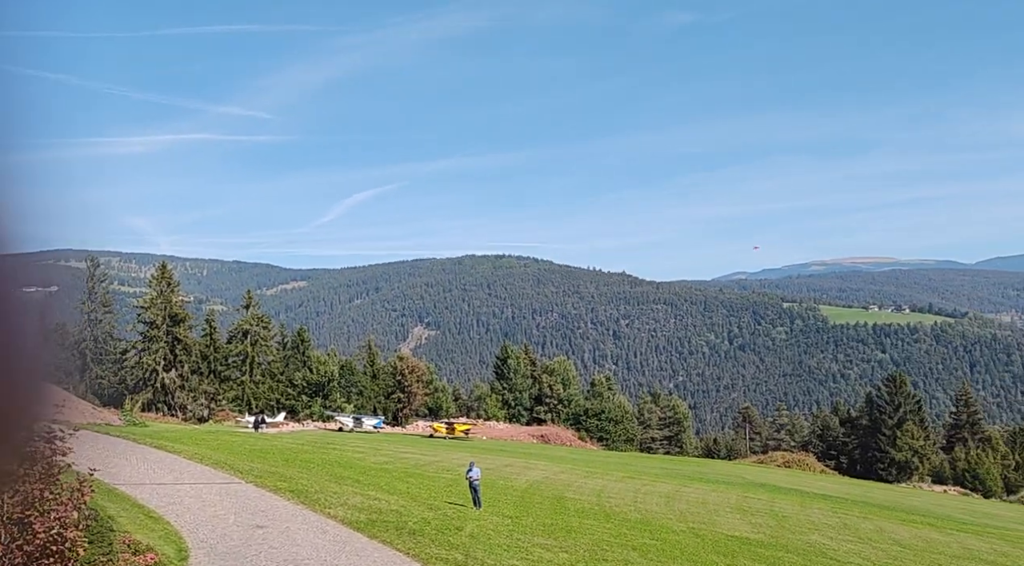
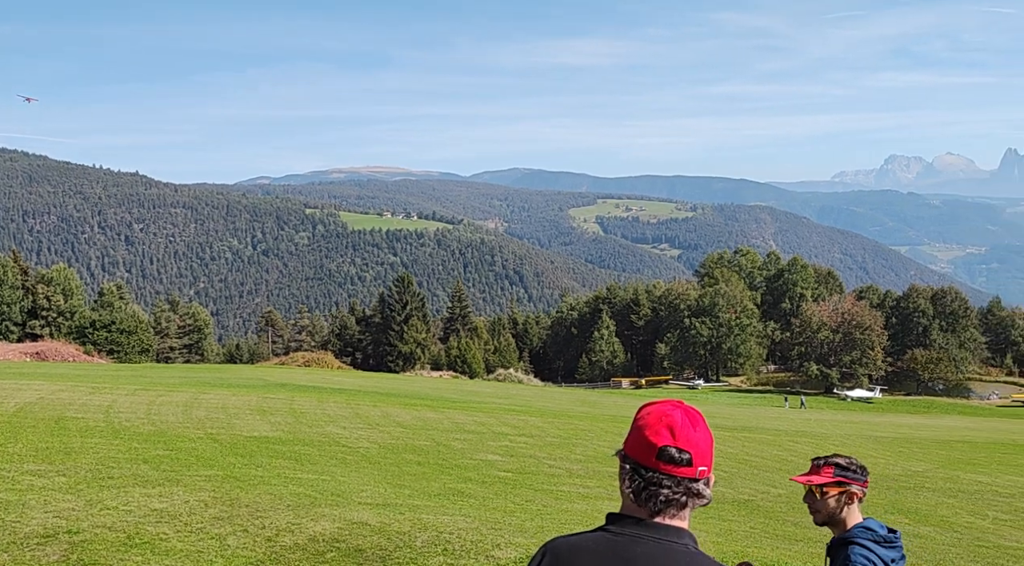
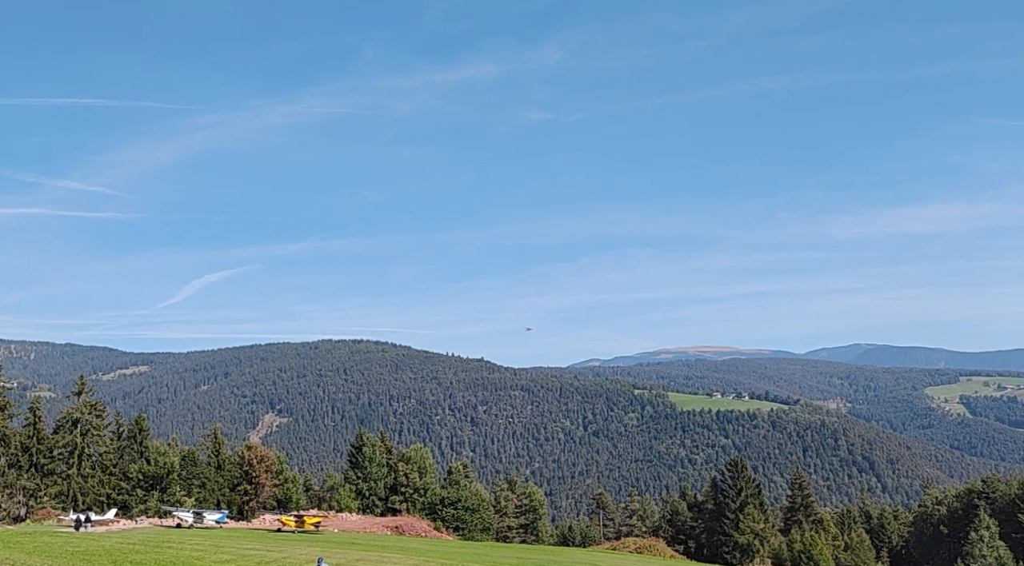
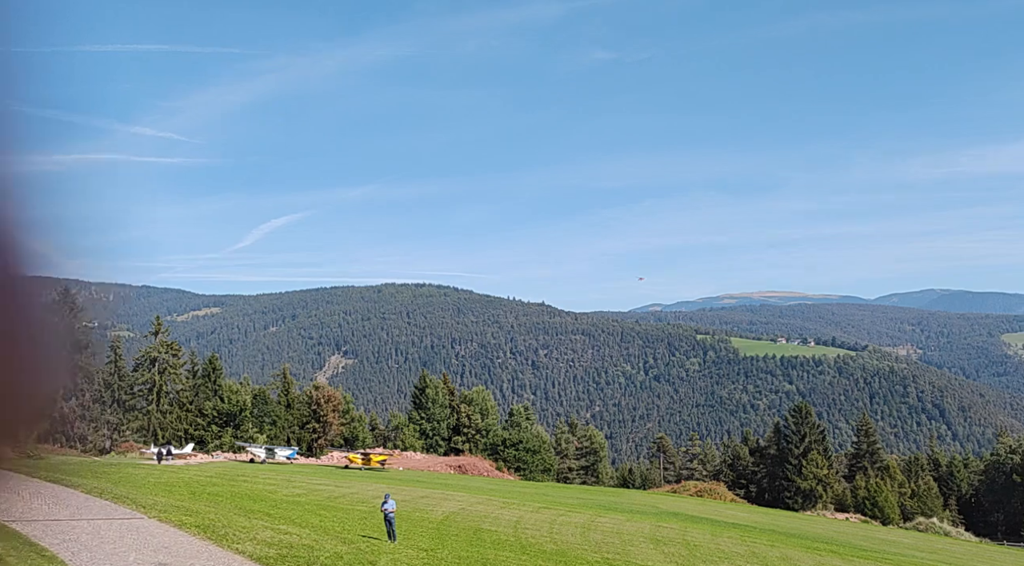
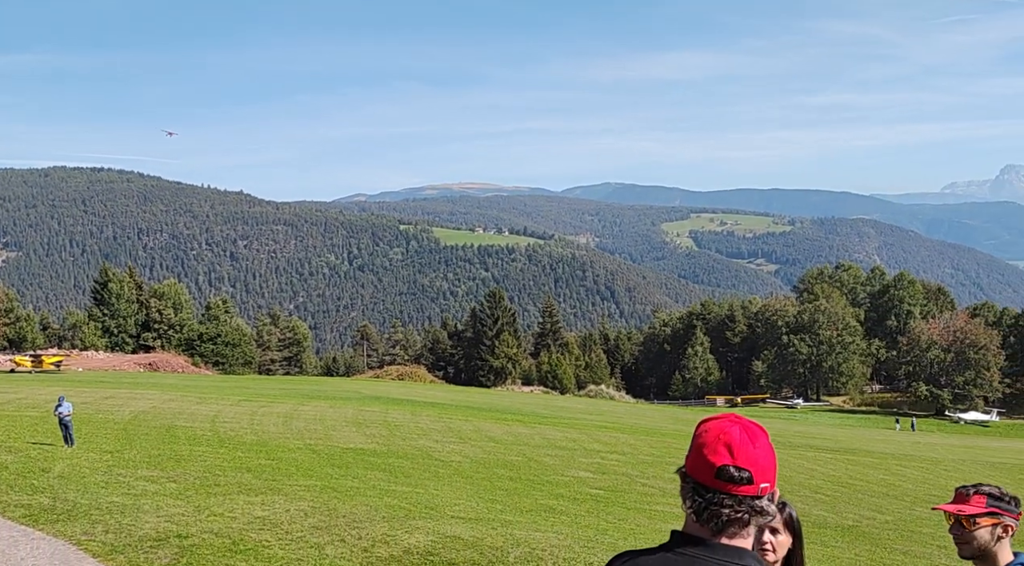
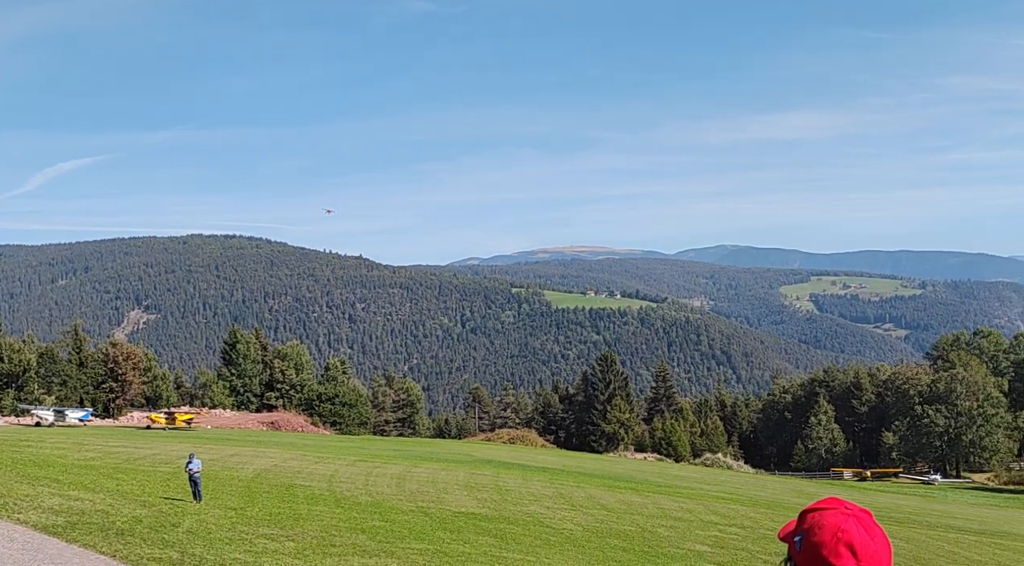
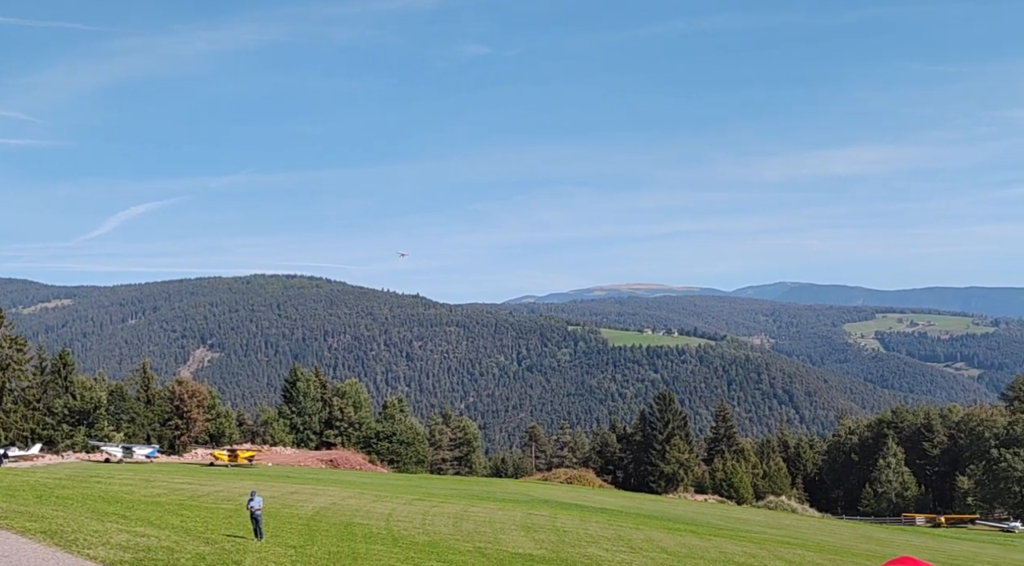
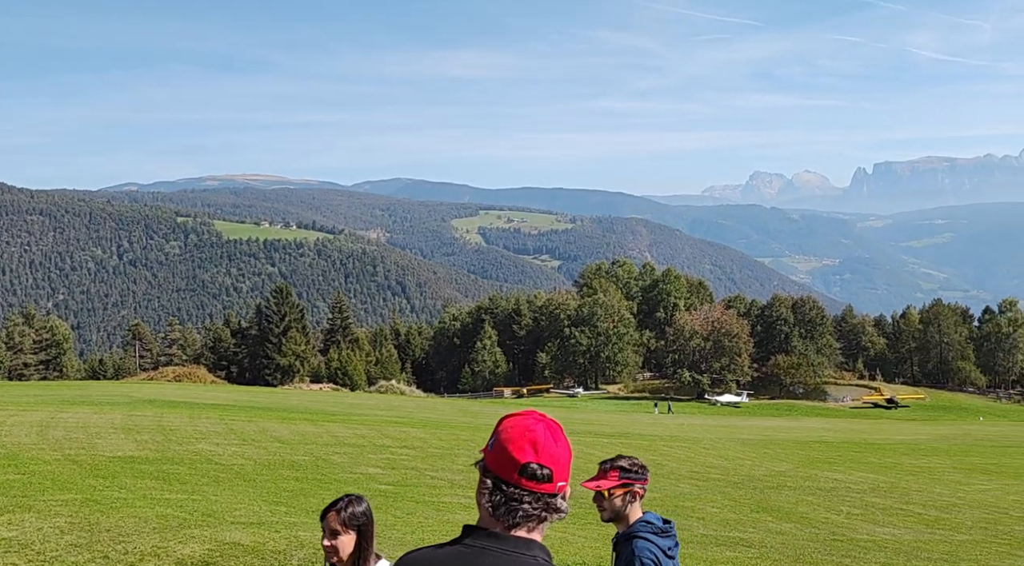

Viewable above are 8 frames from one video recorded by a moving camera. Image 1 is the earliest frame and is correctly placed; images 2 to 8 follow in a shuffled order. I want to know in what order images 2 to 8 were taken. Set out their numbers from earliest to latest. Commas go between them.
4, 3, 7, 6, 5, 2, 8
